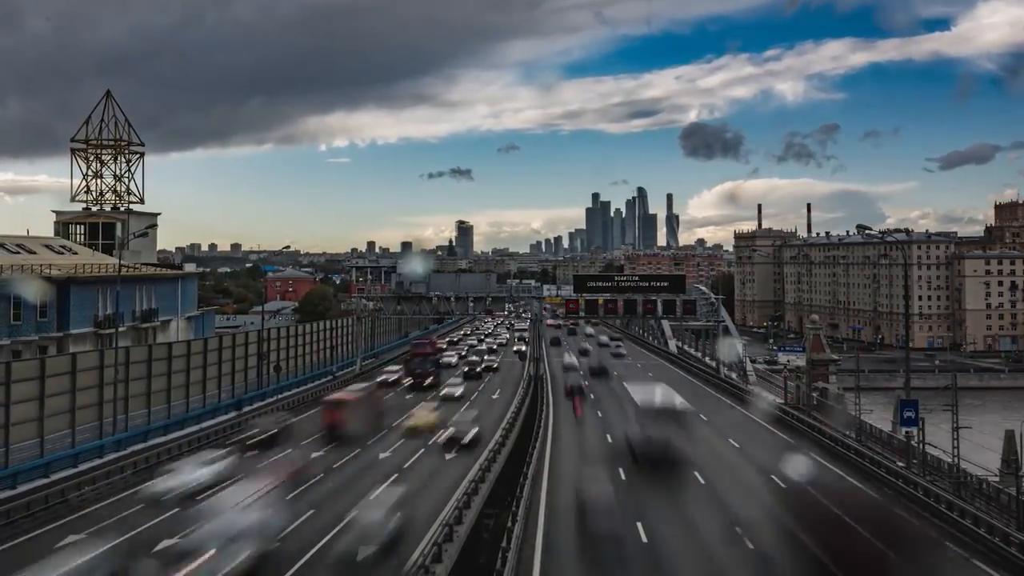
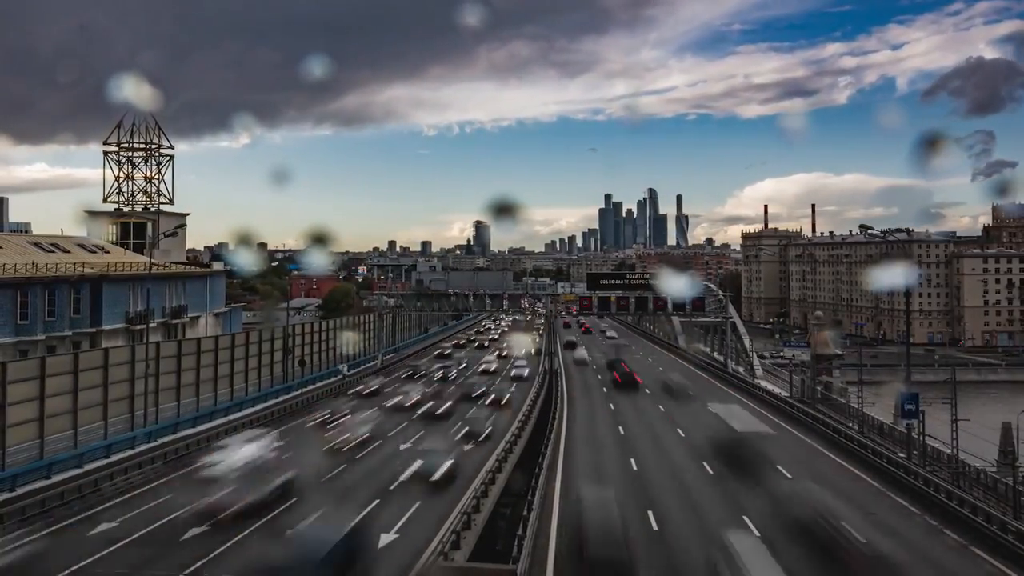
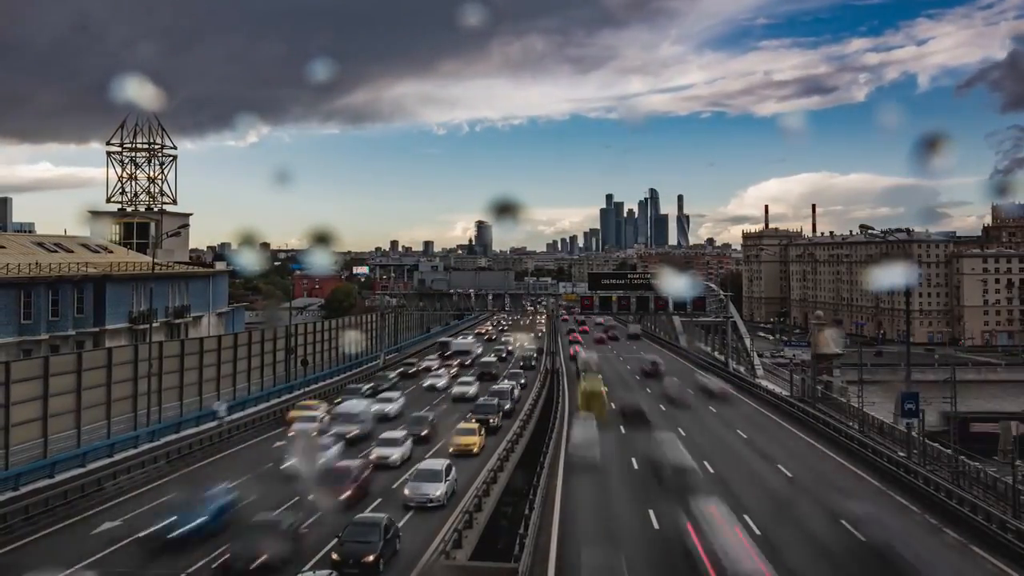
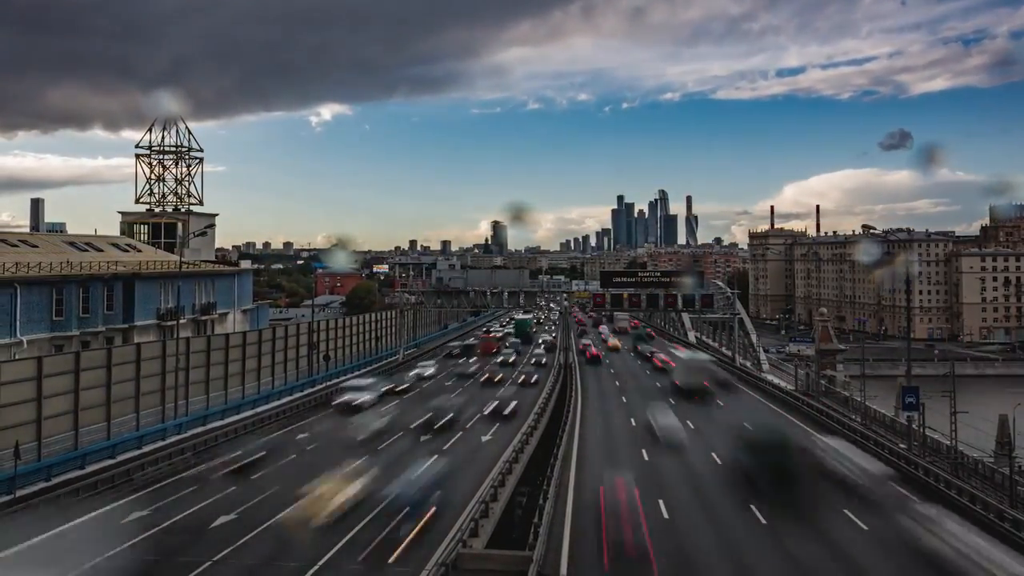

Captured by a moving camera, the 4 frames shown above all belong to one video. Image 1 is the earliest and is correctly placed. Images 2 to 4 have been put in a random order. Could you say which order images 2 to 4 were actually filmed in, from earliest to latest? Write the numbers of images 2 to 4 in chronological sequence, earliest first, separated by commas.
2, 3, 4
